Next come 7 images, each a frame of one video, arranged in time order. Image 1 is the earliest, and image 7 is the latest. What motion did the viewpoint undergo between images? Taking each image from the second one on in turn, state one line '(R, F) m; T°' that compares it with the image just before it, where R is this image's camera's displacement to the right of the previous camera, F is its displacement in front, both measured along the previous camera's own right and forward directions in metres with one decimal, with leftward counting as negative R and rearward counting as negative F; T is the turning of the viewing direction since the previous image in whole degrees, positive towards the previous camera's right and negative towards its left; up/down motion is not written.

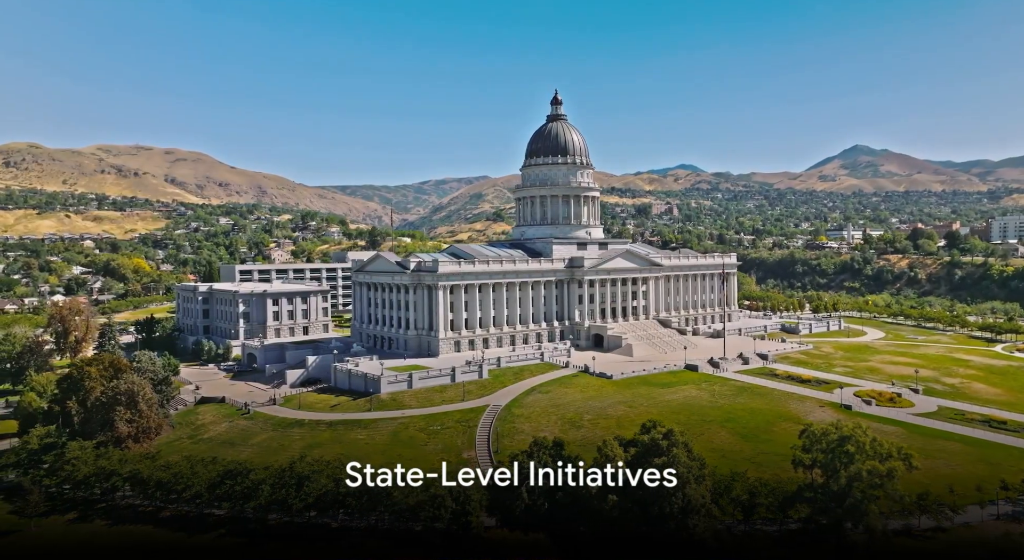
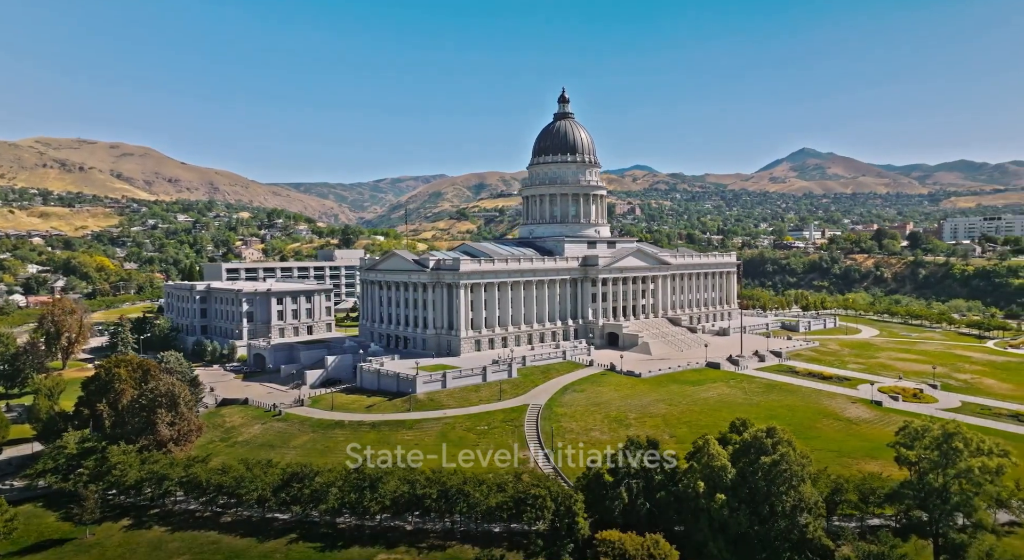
(-7.1, +0.7) m; +3°
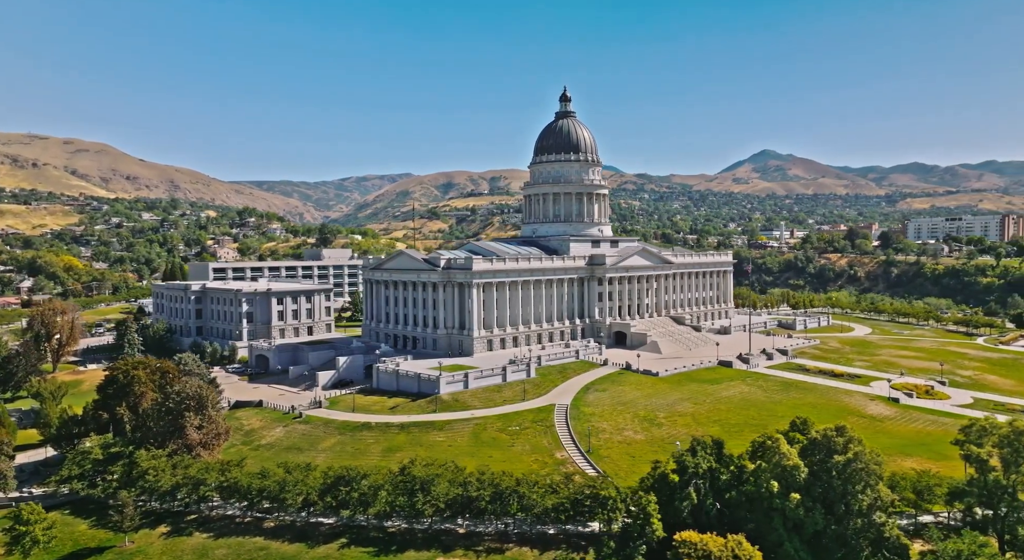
(-5.0, +0.7) m; +2°
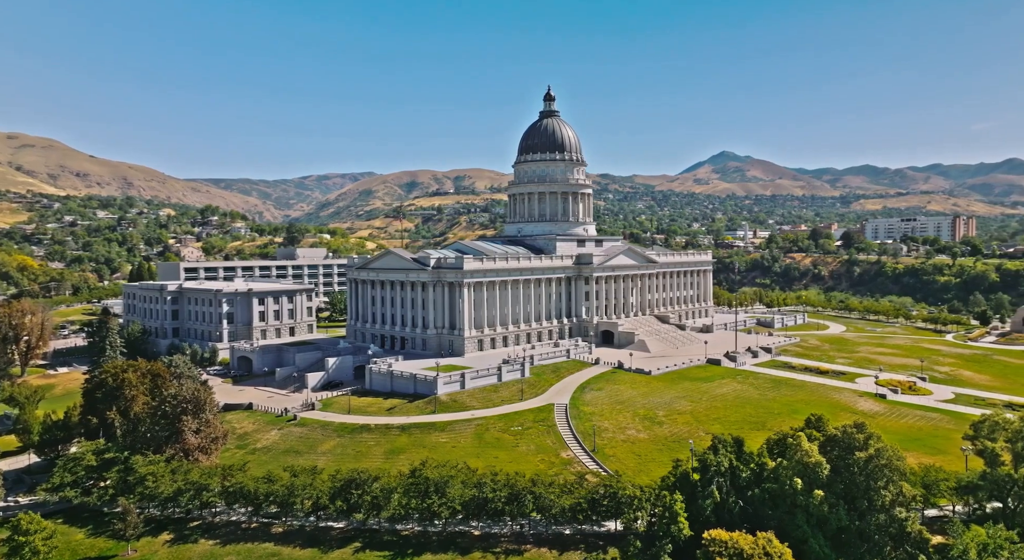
(-3.0, +0.4) m; +3°
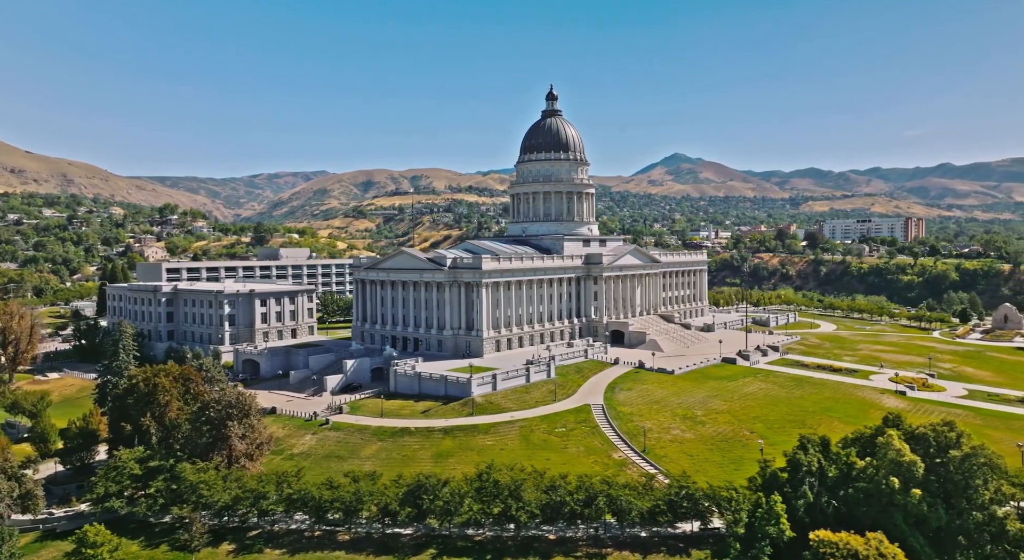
(-6.7, +0.8) m; +3°
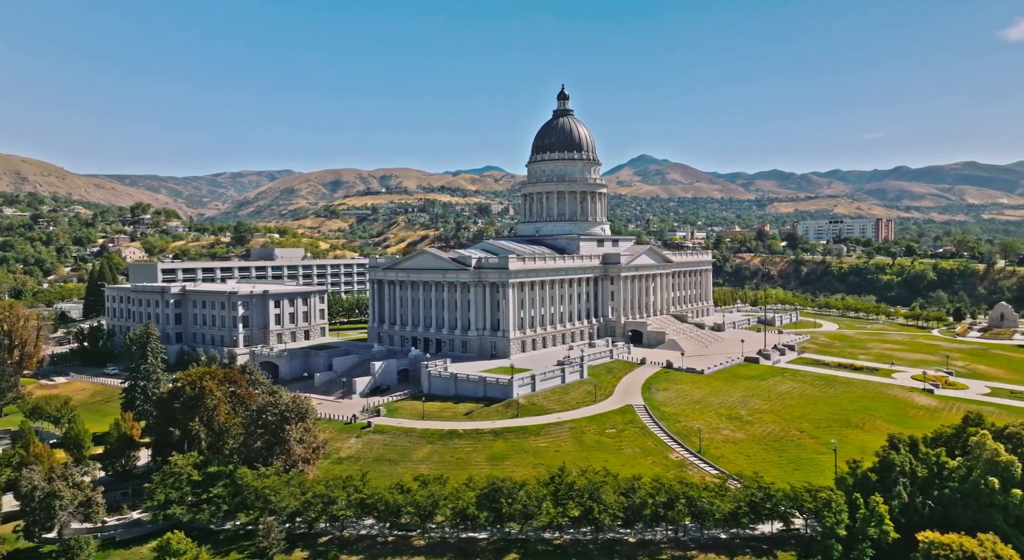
(-6.1, +0.6) m; +2°
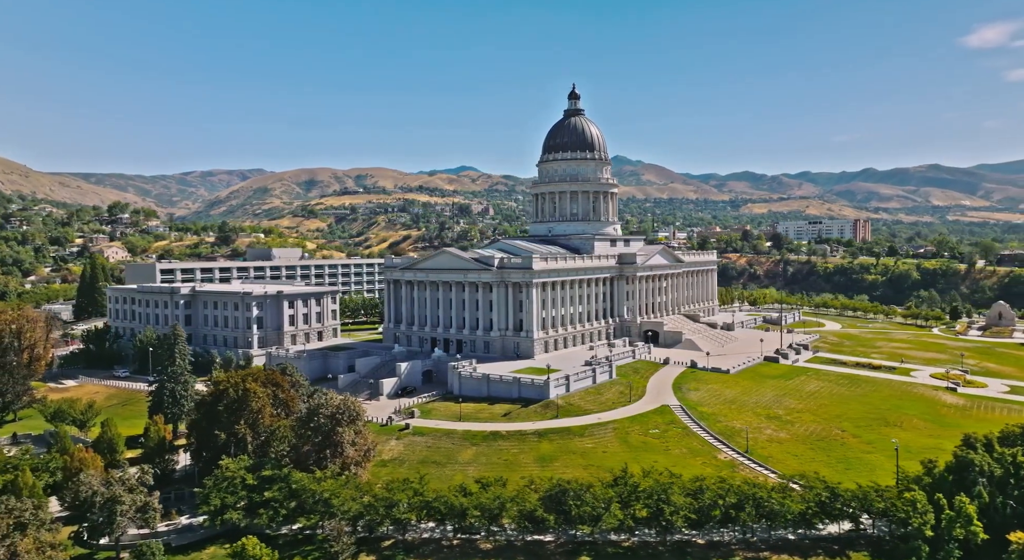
(-5.1, +0.5) m; +2°
